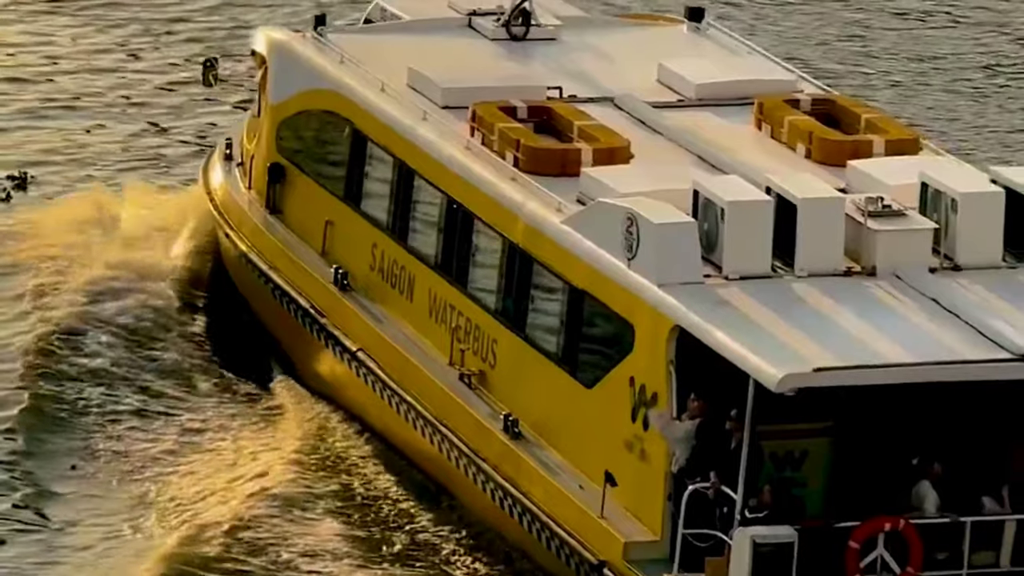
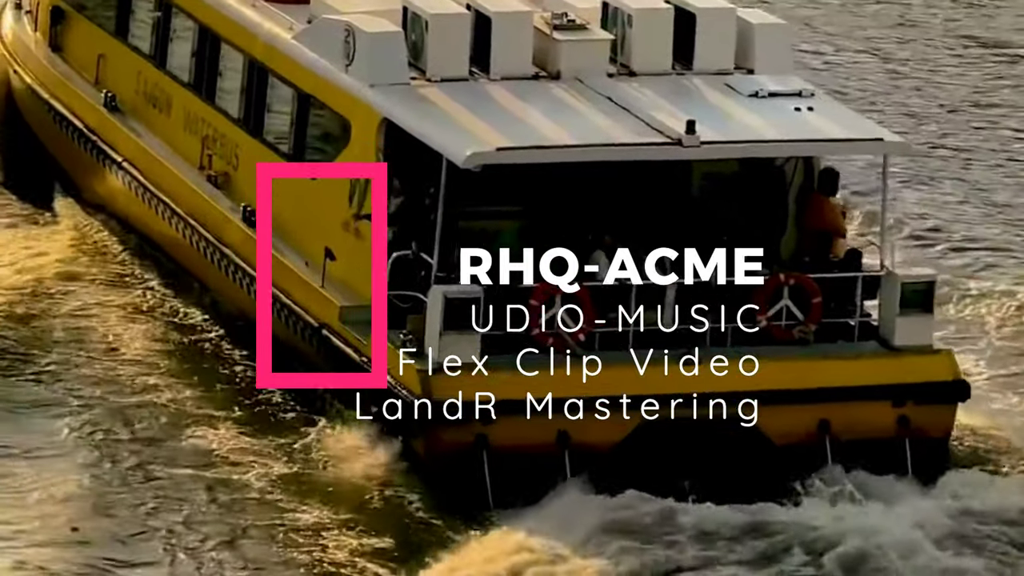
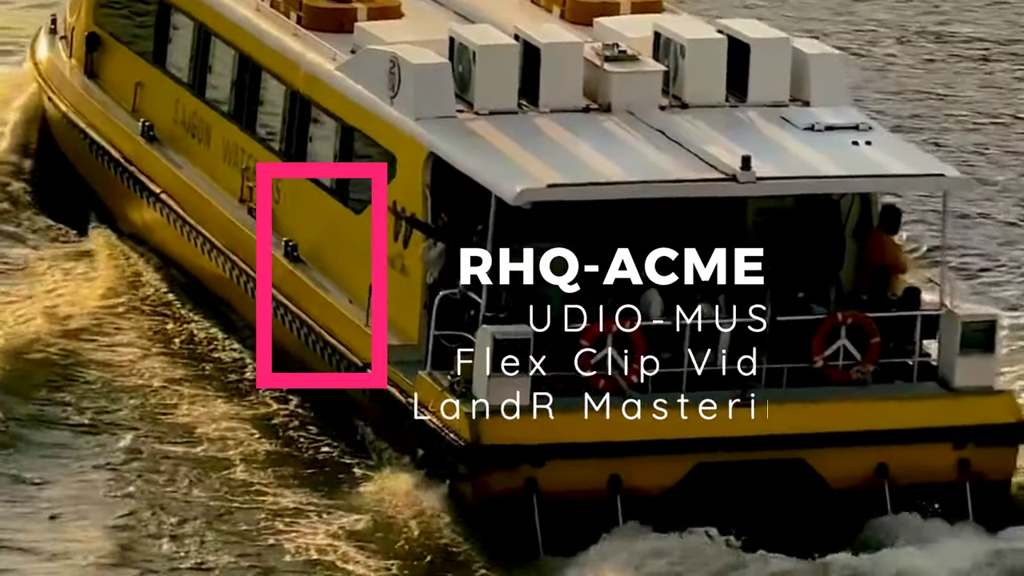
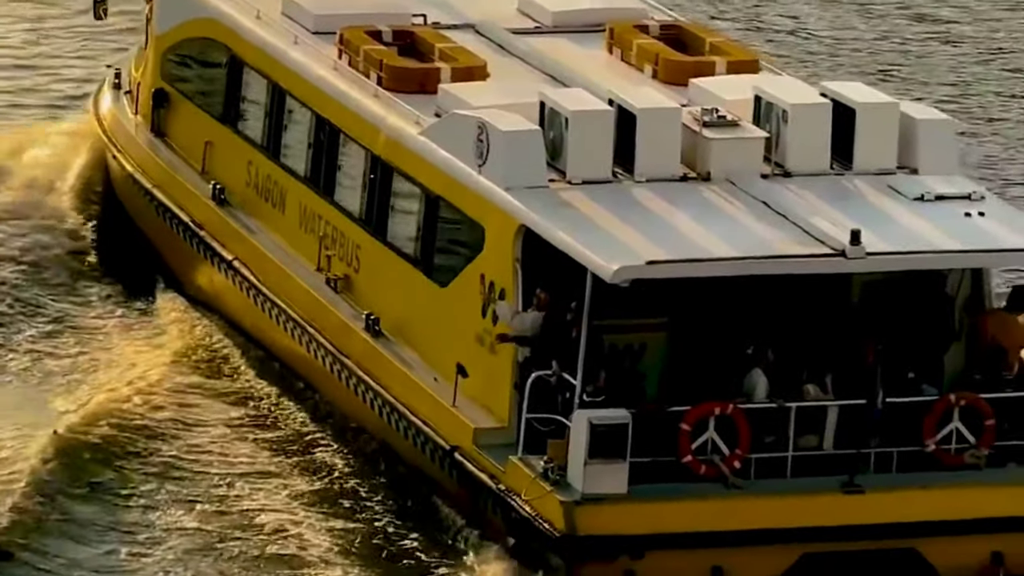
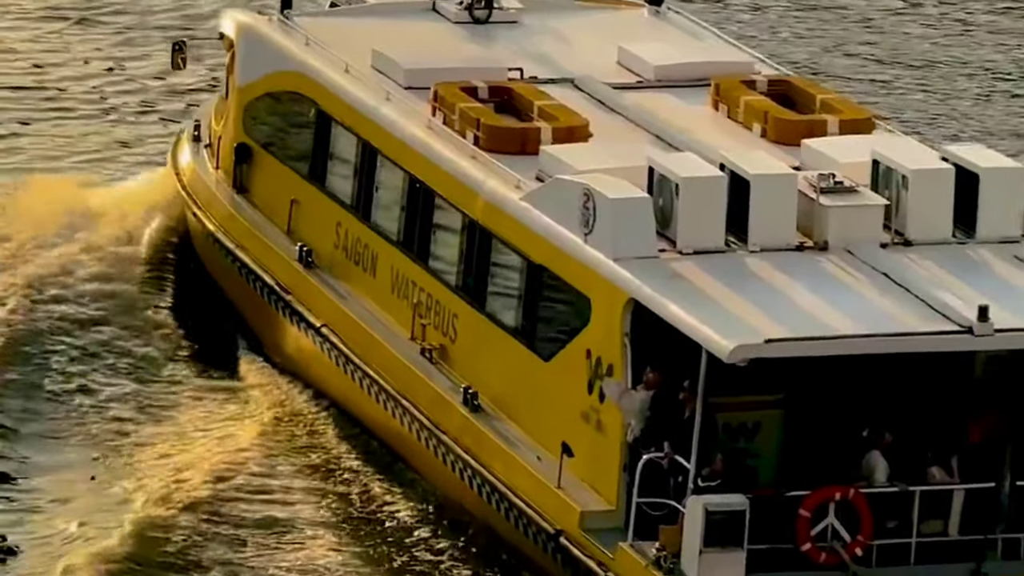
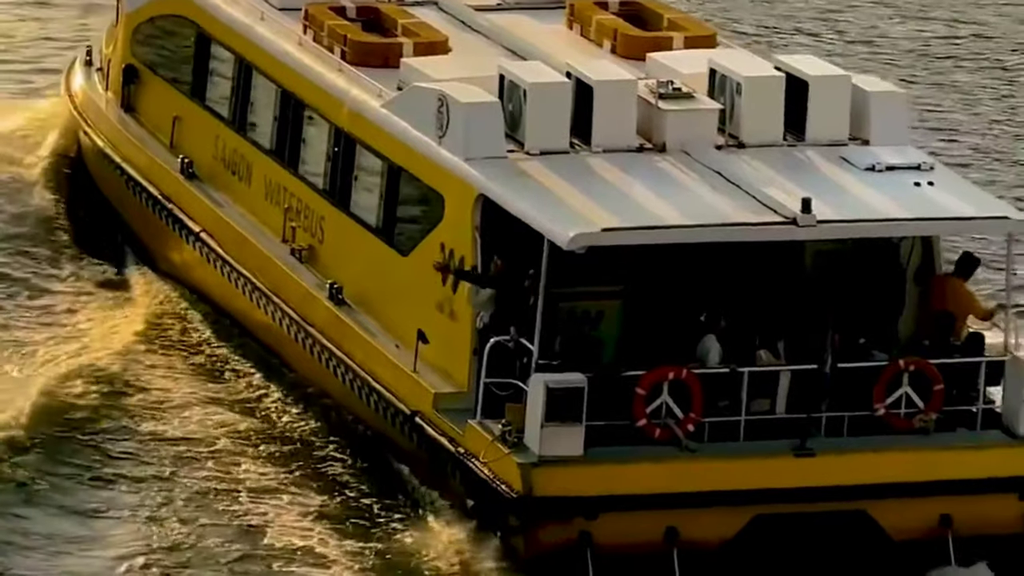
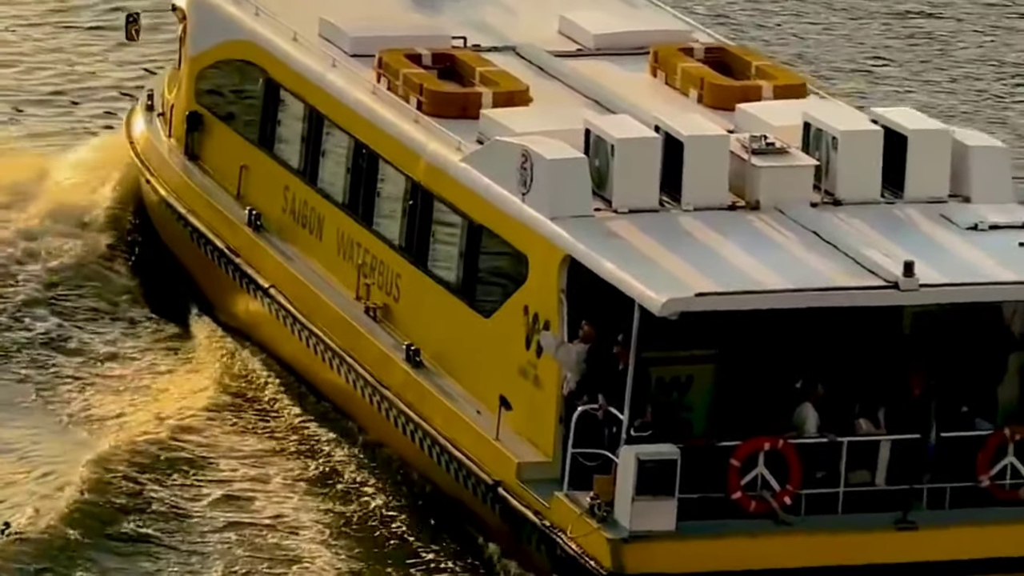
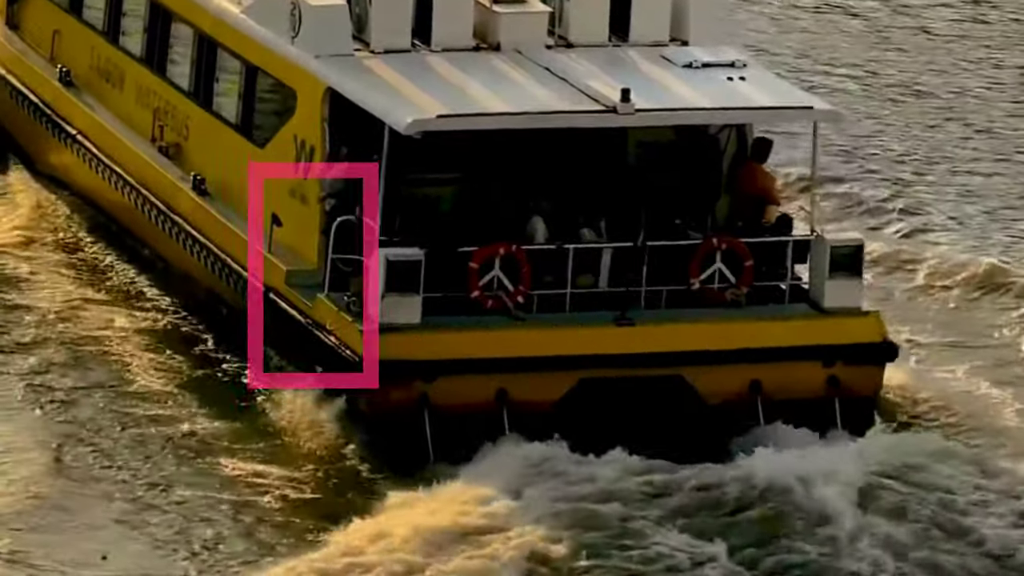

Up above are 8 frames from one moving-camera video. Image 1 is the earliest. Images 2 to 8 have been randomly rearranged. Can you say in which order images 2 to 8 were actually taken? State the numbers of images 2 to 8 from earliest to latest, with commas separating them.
5, 7, 4, 6, 3, 2, 8
